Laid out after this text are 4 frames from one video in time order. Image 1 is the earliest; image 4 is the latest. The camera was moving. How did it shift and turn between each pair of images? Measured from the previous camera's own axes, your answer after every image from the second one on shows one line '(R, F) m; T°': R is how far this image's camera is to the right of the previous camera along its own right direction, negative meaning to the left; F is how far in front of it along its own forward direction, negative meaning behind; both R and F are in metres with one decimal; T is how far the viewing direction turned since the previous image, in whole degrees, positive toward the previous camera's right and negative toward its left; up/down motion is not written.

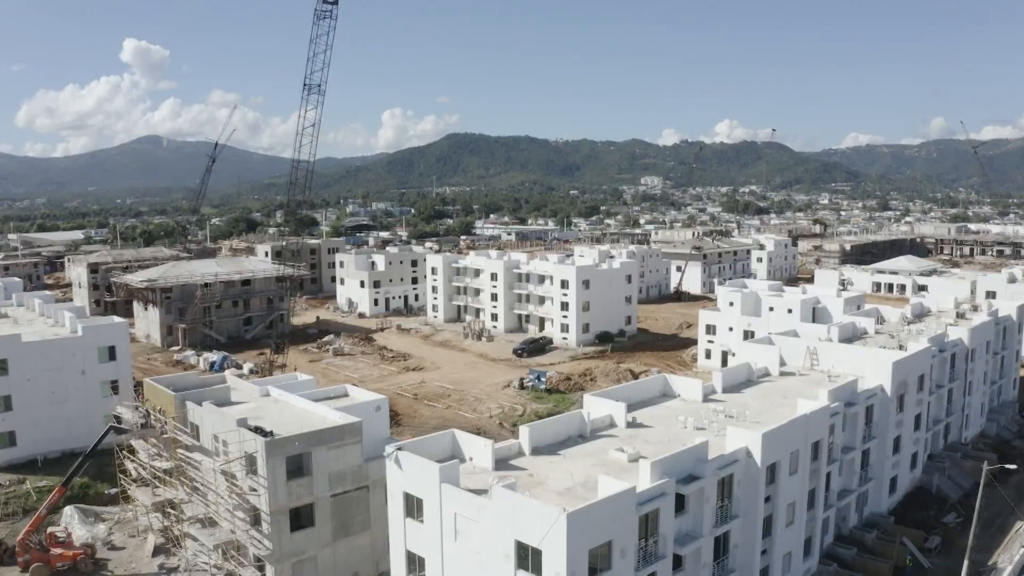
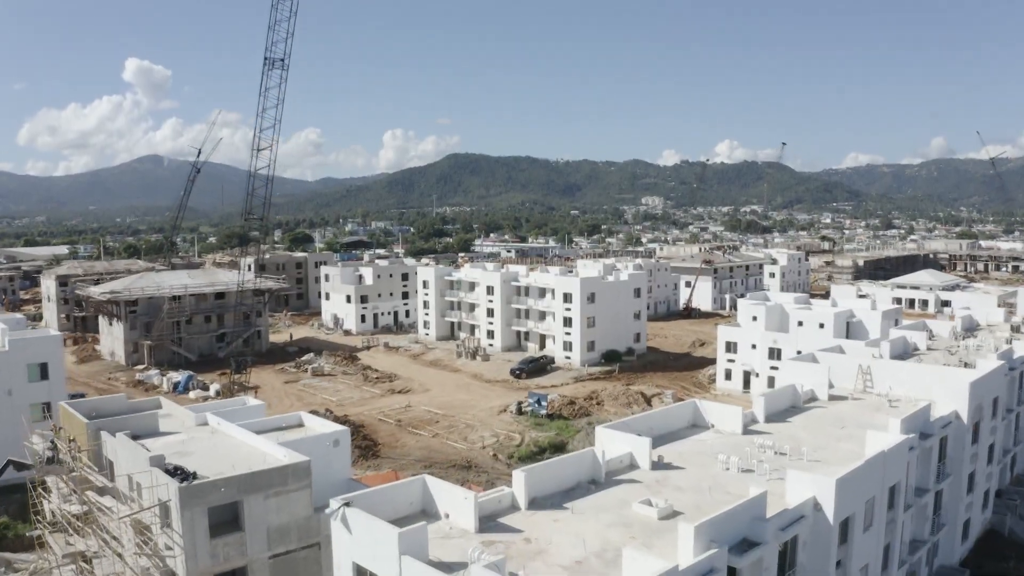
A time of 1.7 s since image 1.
(+0.3, +5.7) m; 0°
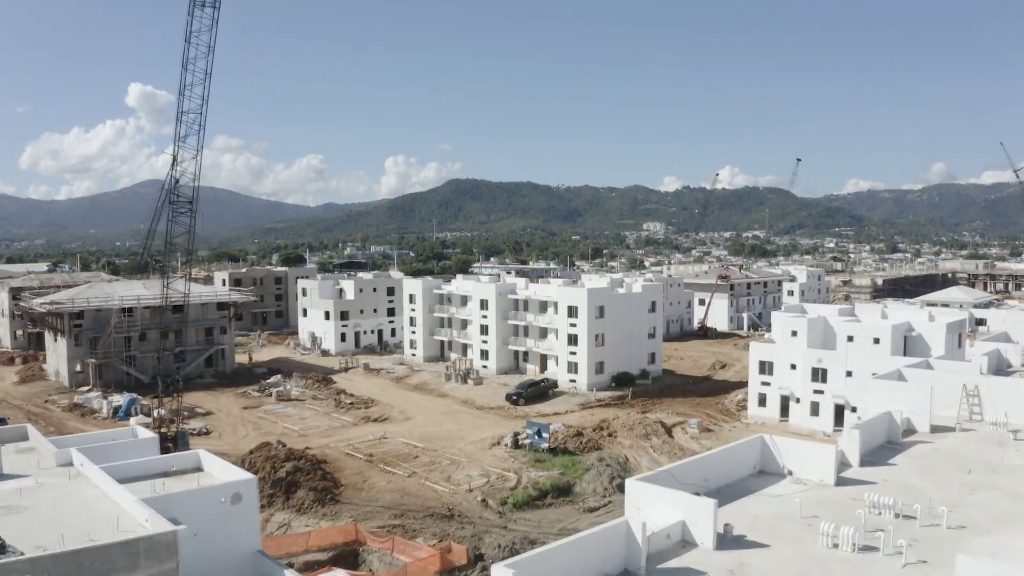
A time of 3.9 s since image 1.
(+0.3, +7.3) m; 0°
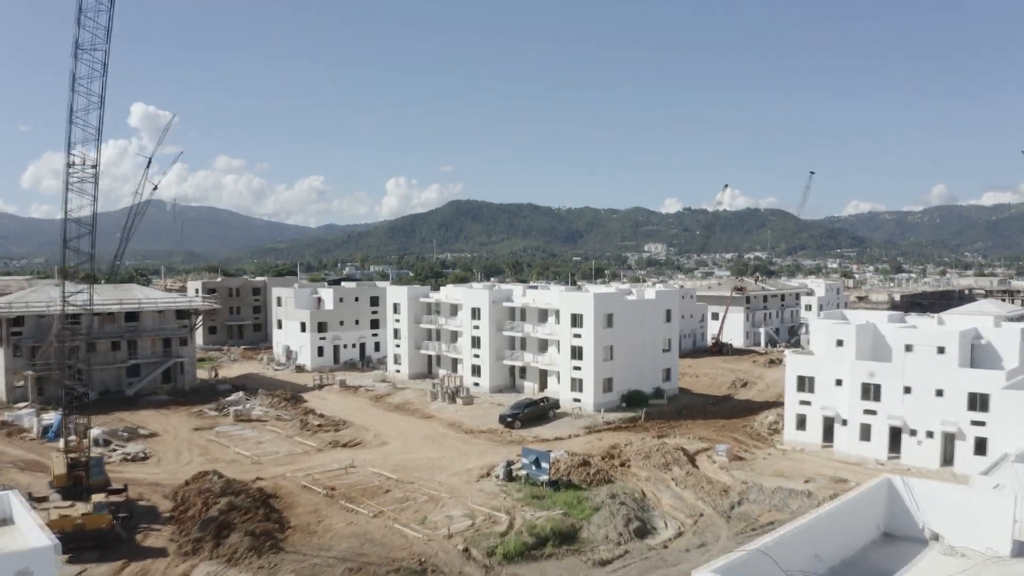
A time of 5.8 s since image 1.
(+0.3, +6.2) m; 0°
